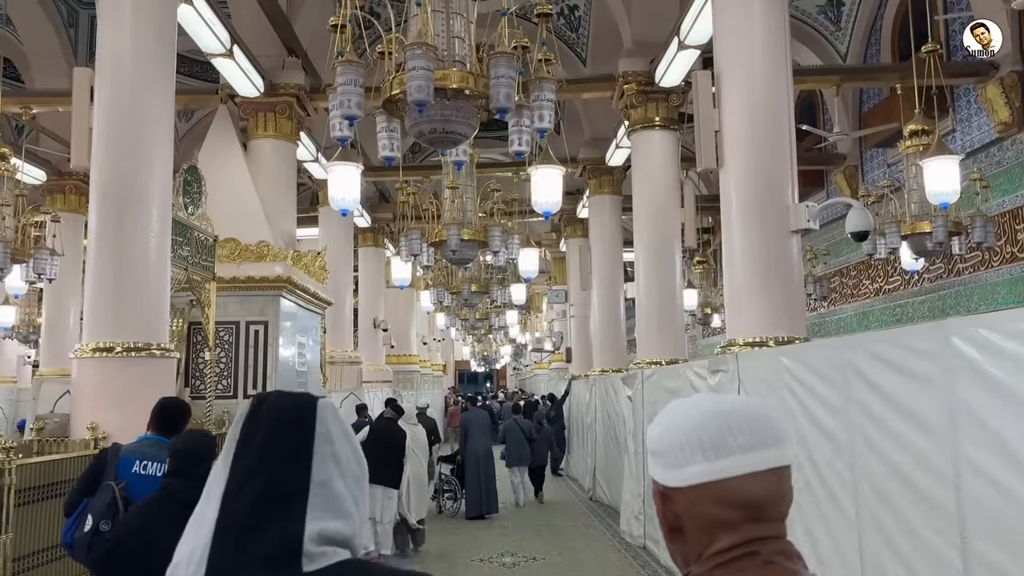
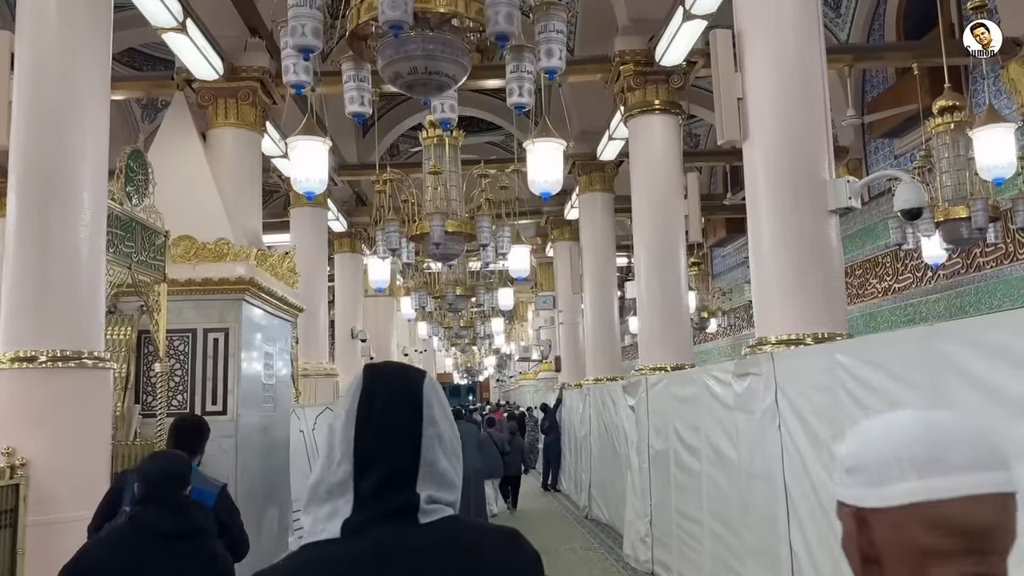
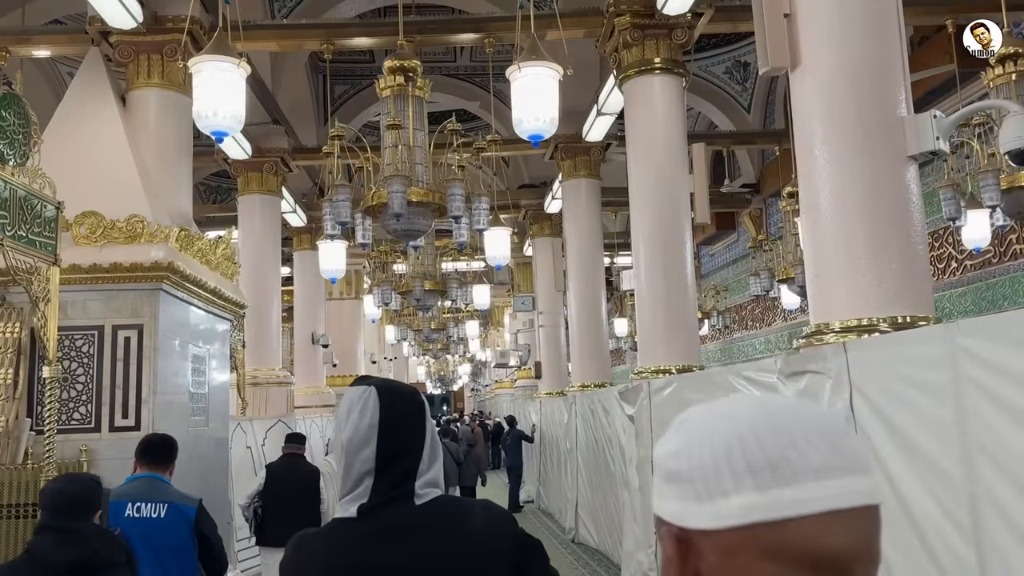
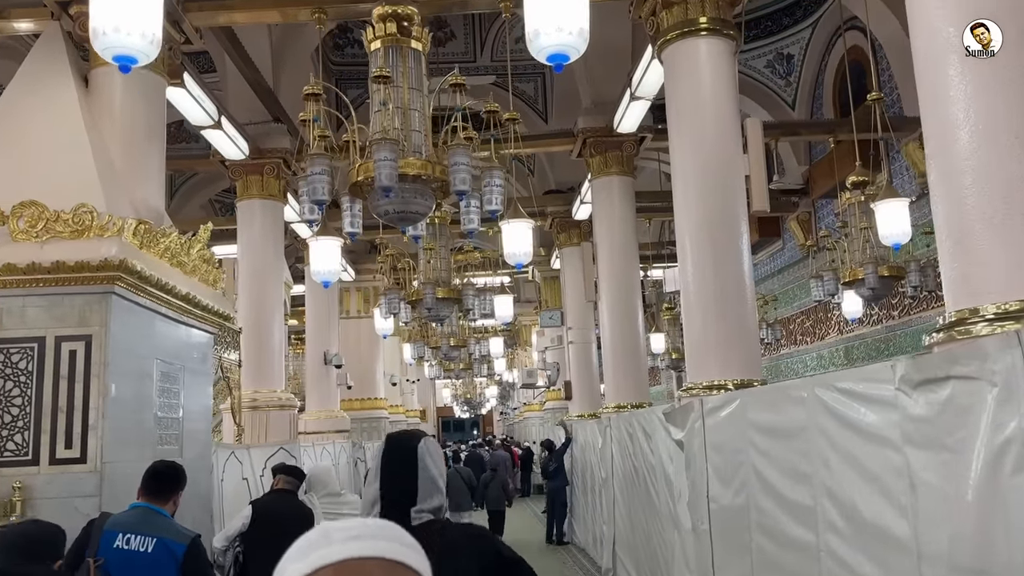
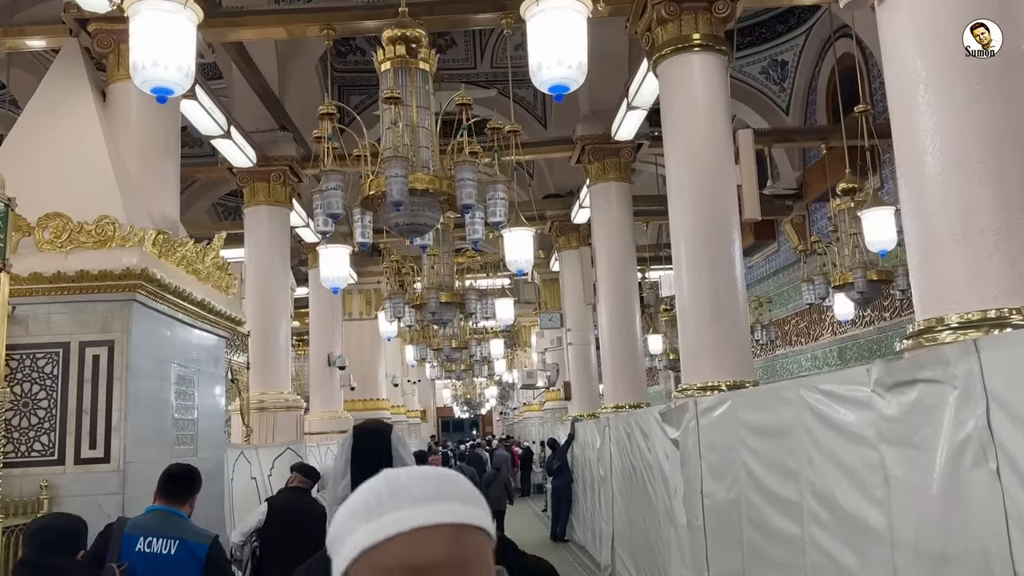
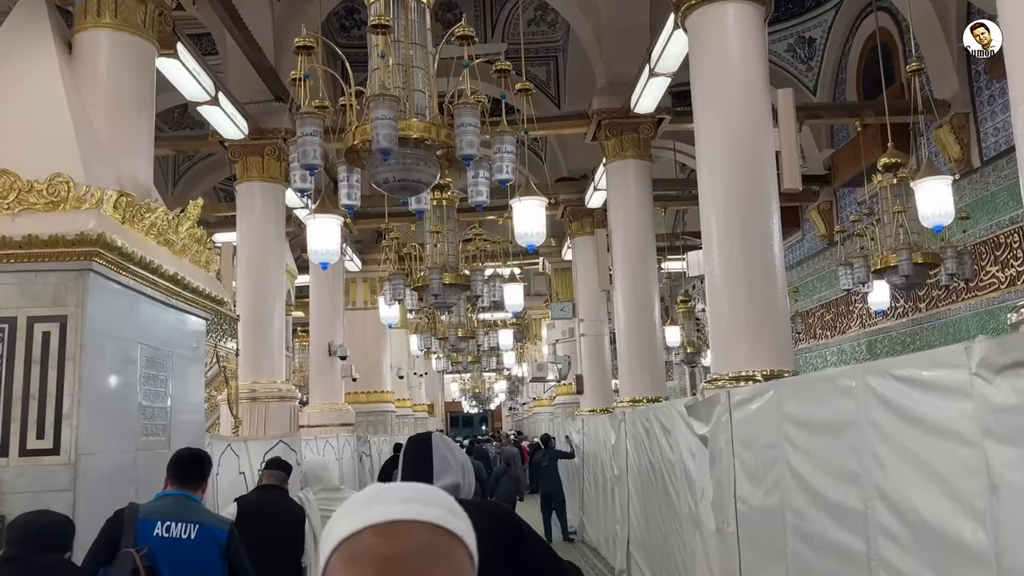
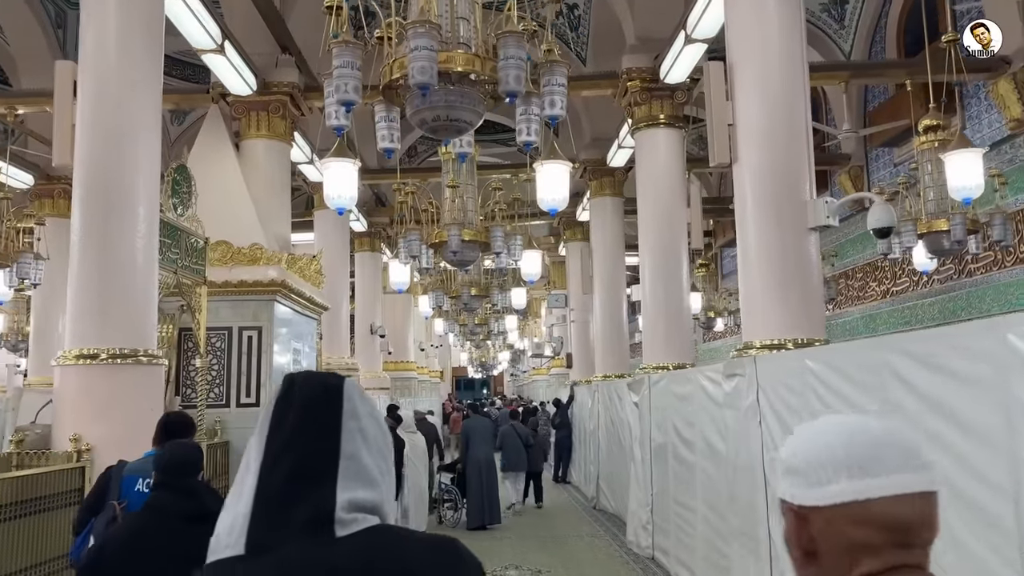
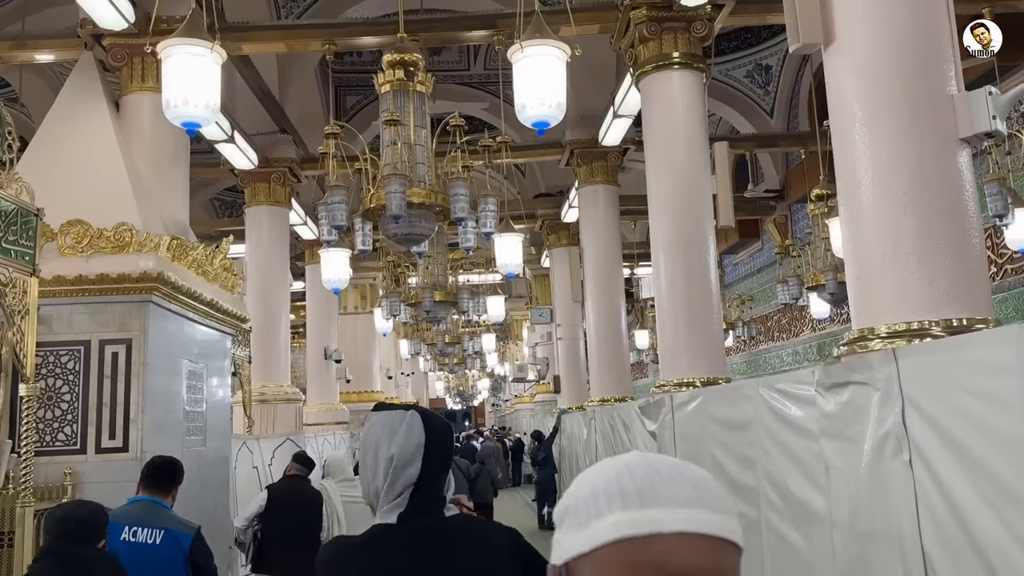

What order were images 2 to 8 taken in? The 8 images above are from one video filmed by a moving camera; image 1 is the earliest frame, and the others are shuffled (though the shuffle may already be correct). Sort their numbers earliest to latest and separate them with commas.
7, 2, 3, 8, 5, 4, 6
